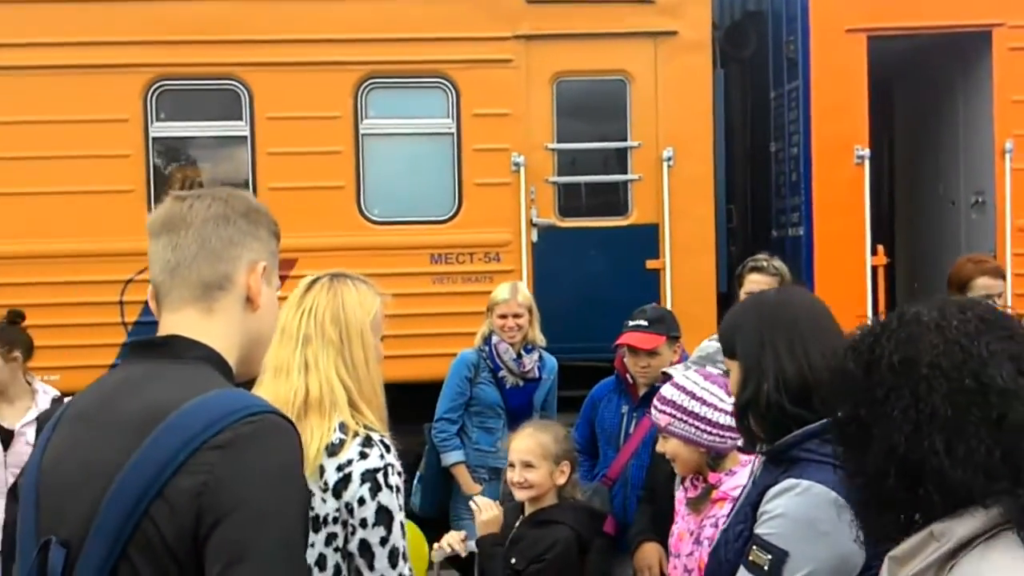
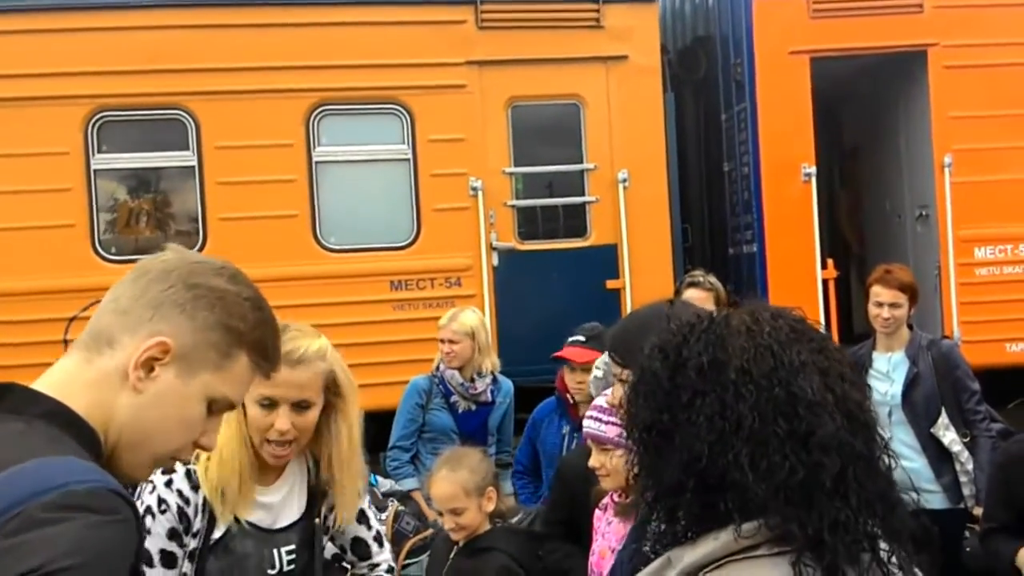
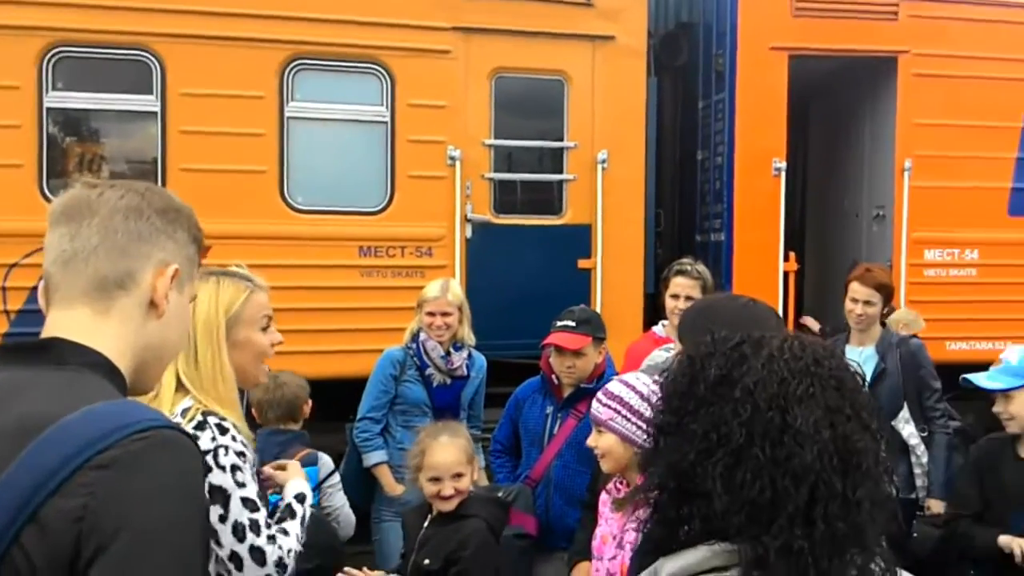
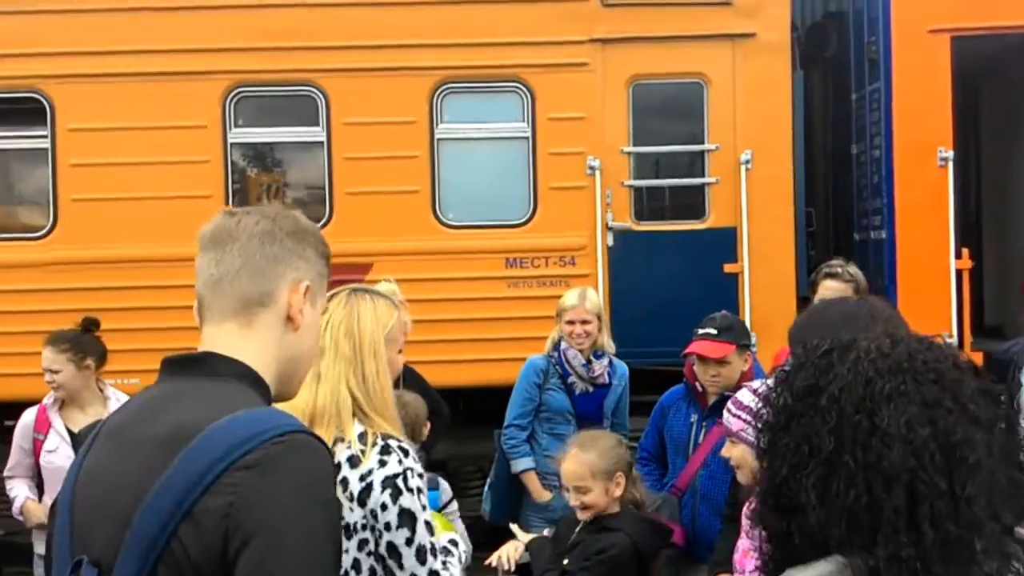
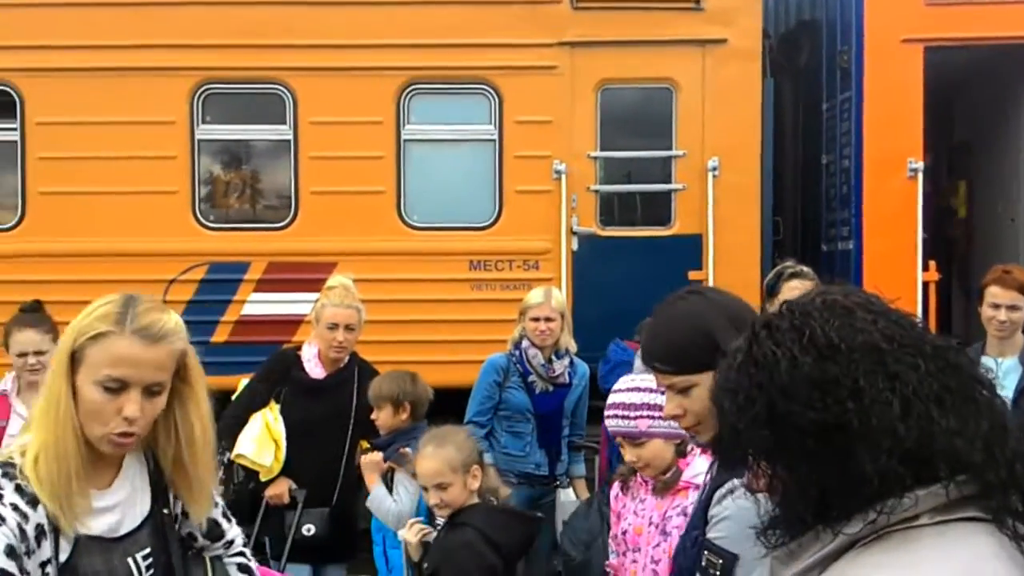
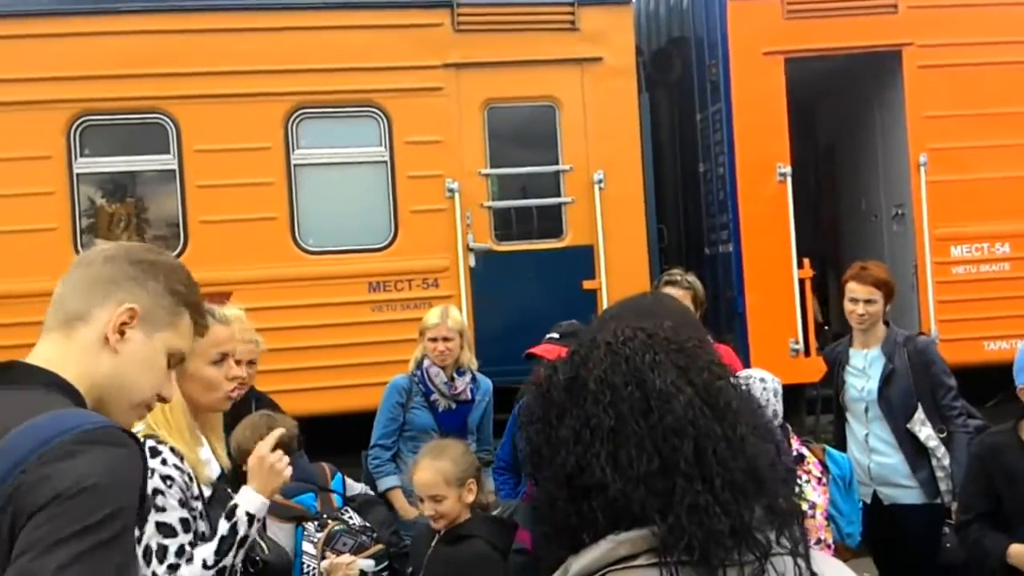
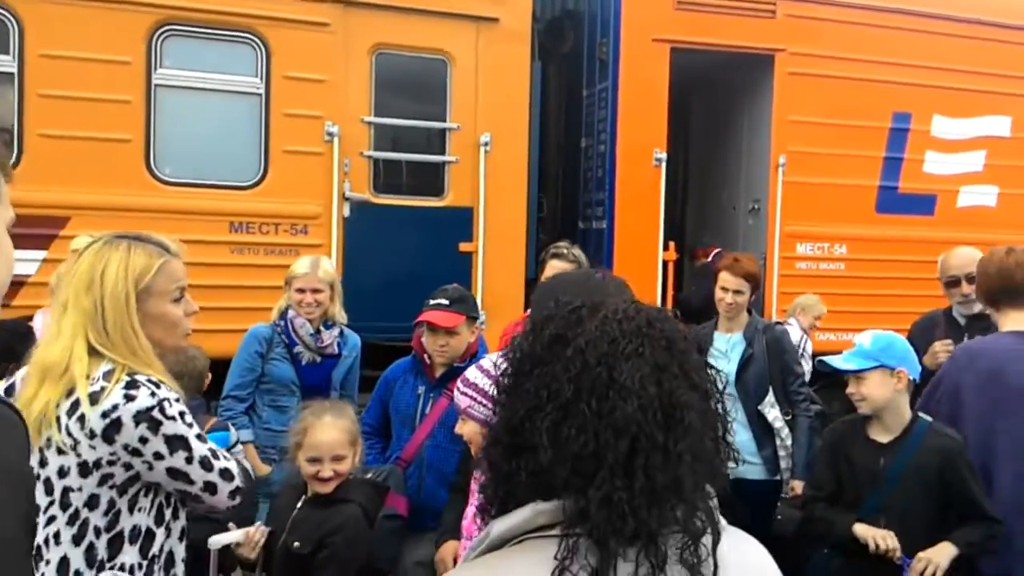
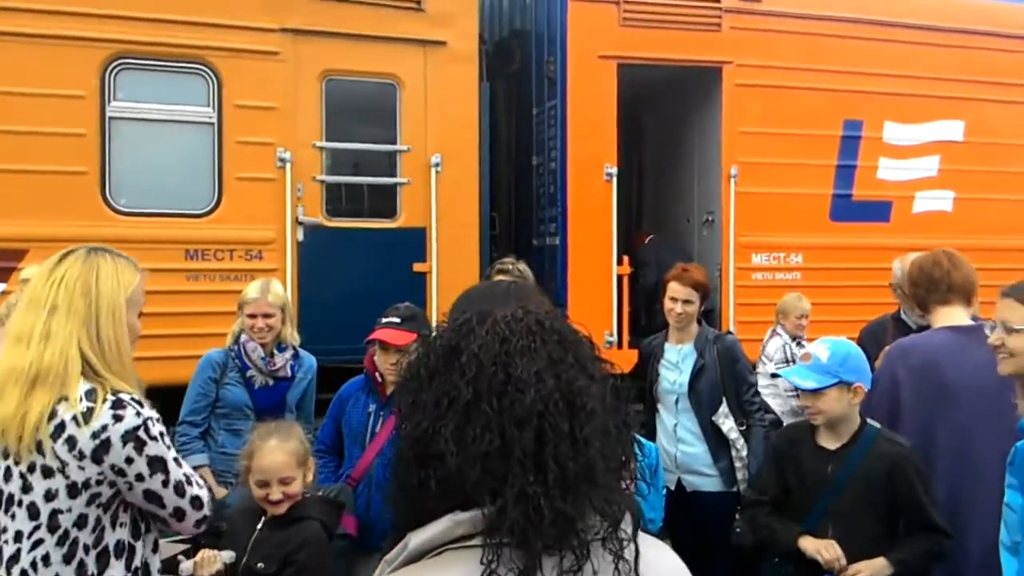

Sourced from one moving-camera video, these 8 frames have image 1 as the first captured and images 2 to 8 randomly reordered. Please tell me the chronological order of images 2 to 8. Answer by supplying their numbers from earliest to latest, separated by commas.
4, 3, 7, 8, 6, 2, 5
